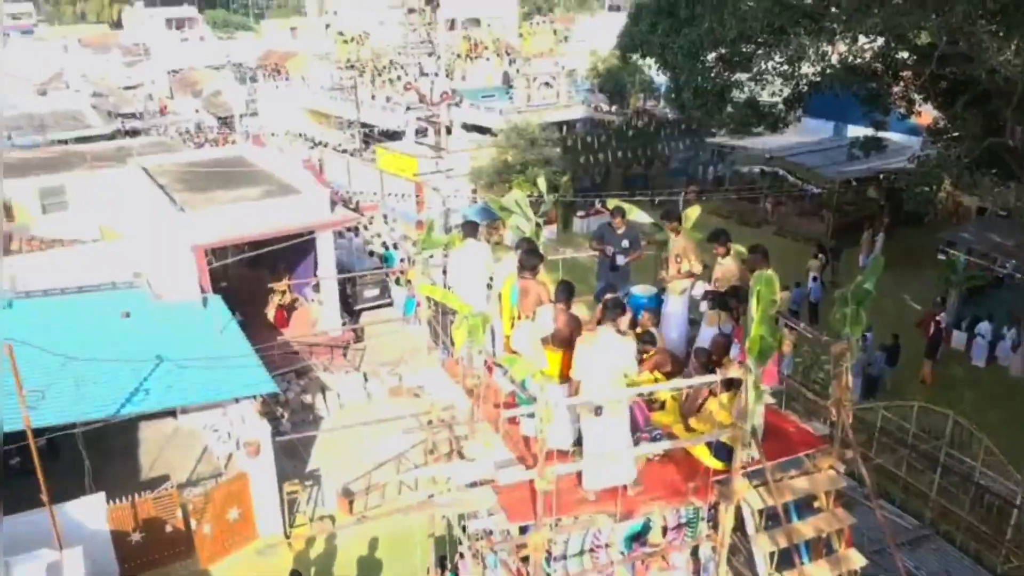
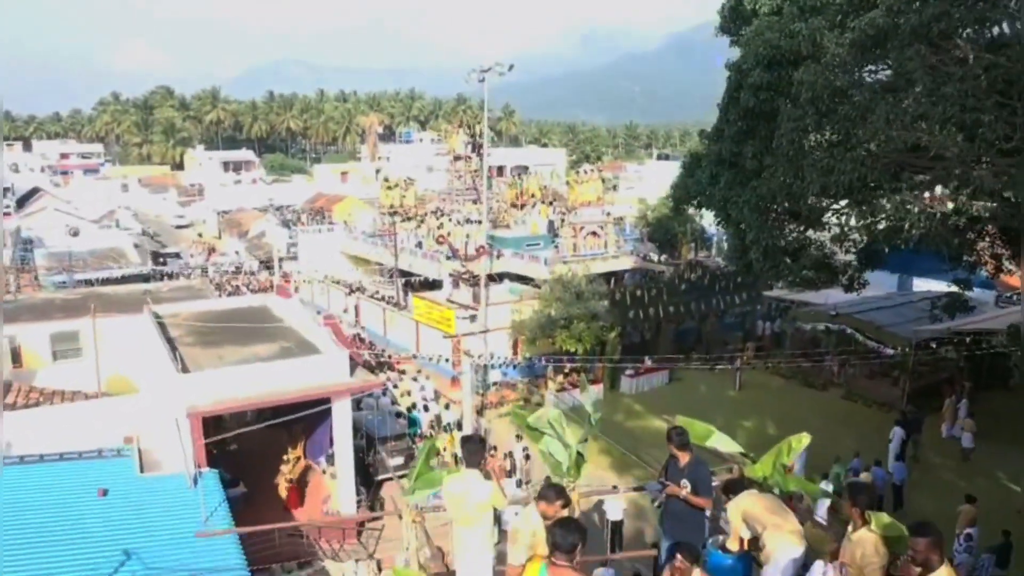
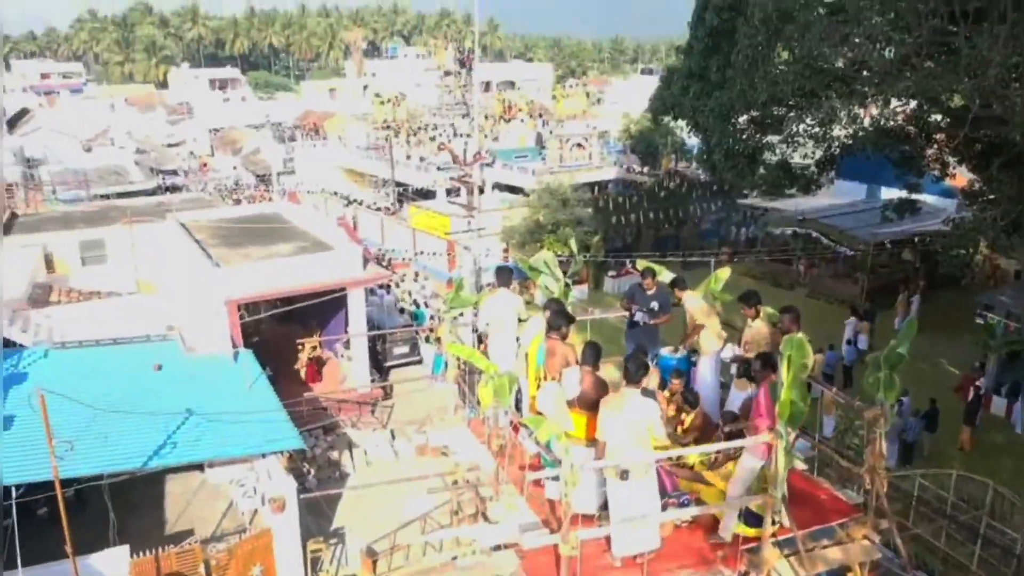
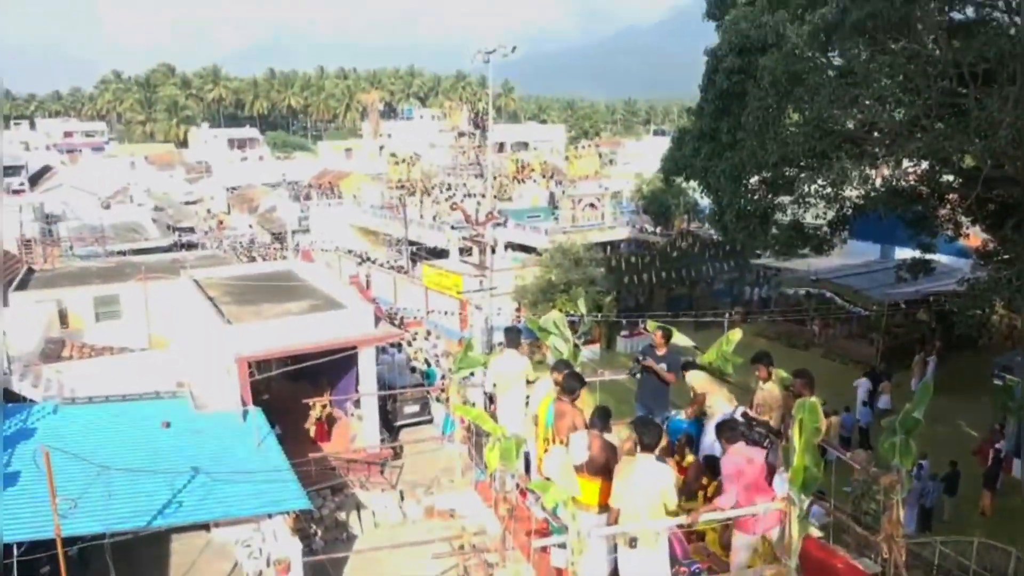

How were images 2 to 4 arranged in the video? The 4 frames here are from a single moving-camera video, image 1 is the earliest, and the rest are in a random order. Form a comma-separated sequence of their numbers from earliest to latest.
3, 4, 2
